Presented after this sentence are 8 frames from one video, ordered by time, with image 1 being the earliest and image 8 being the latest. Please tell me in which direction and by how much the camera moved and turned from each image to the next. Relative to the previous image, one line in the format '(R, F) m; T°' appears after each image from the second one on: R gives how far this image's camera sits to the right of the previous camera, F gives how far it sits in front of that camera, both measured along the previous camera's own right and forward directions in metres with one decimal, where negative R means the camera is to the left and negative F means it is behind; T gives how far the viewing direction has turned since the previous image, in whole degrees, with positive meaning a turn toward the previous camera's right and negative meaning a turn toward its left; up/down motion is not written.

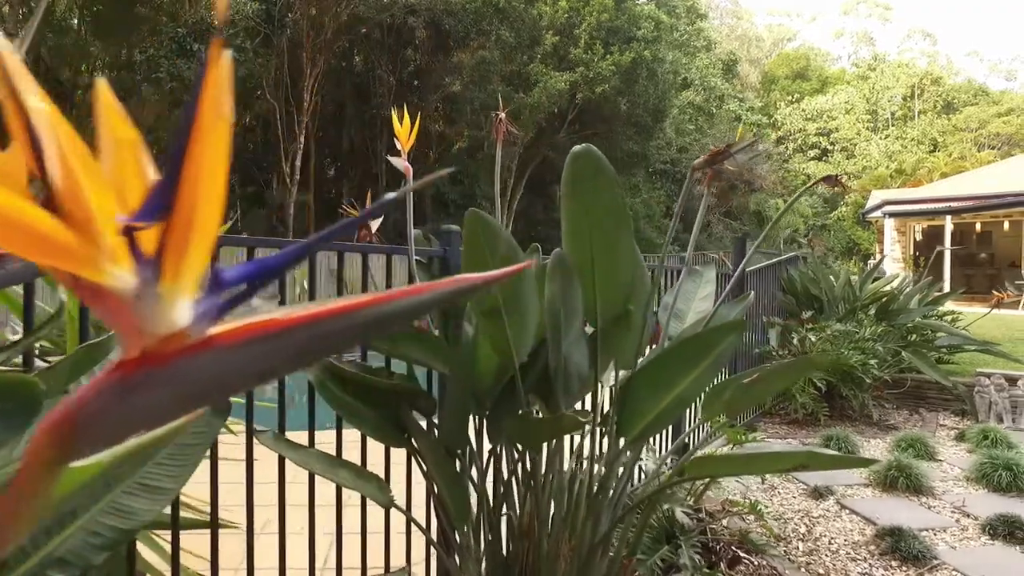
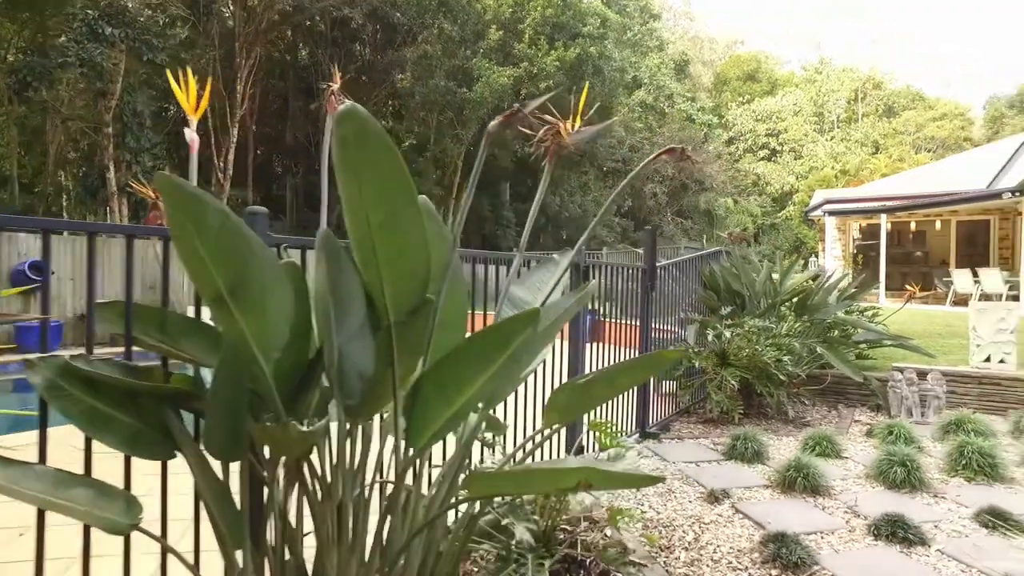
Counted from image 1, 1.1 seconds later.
(+0.4, +0.2) m; +3°
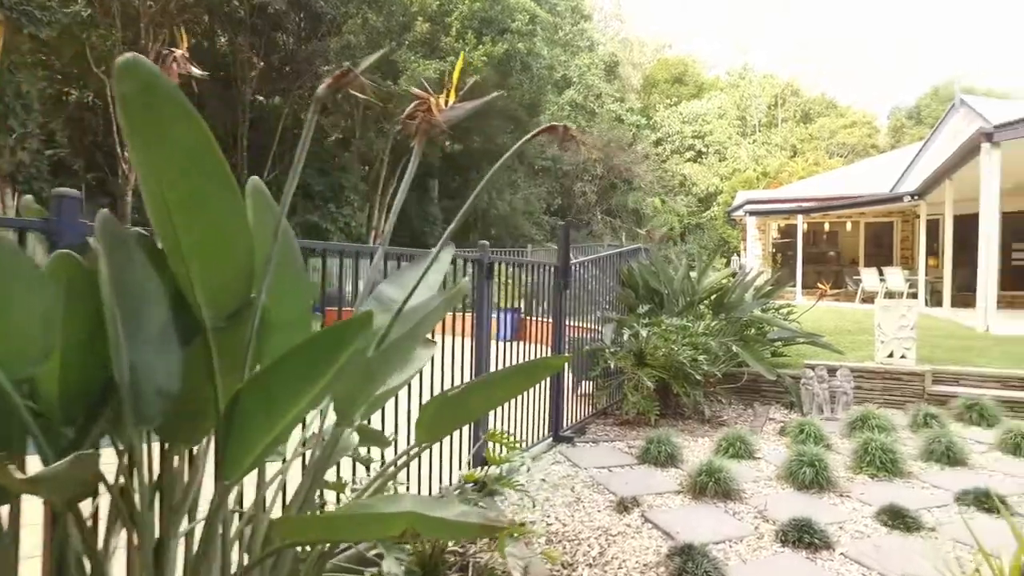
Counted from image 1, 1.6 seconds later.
(+0.2, +0.2) m; +6°
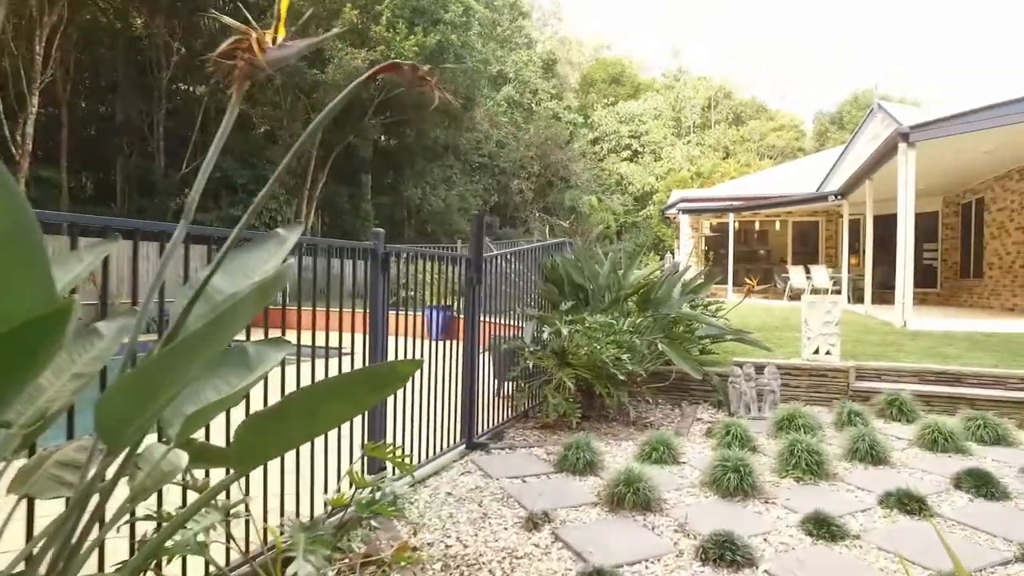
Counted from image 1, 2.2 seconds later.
(+0.2, +0.4) m; +5°
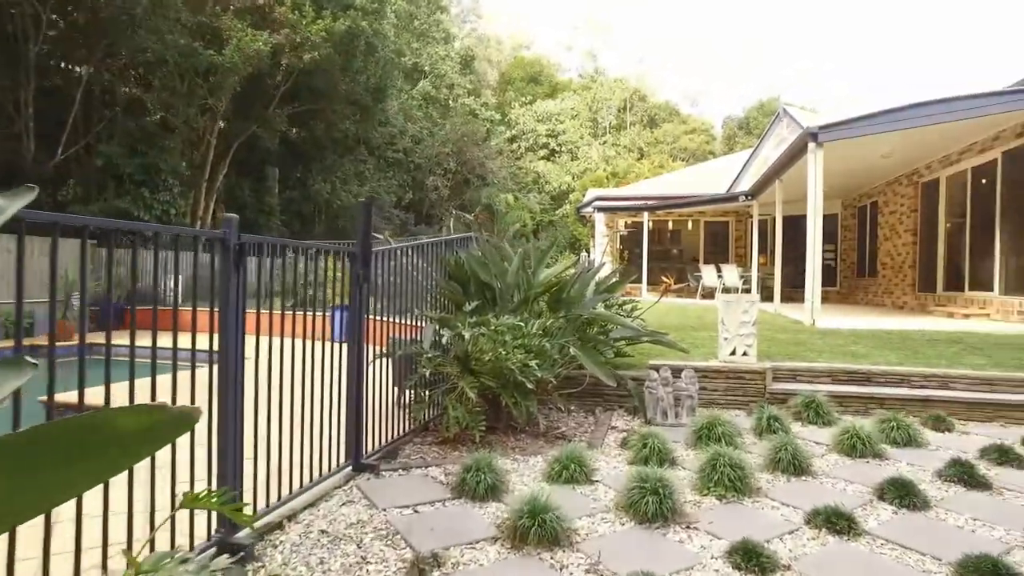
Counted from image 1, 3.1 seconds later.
(+0.1, +0.5) m; +7°
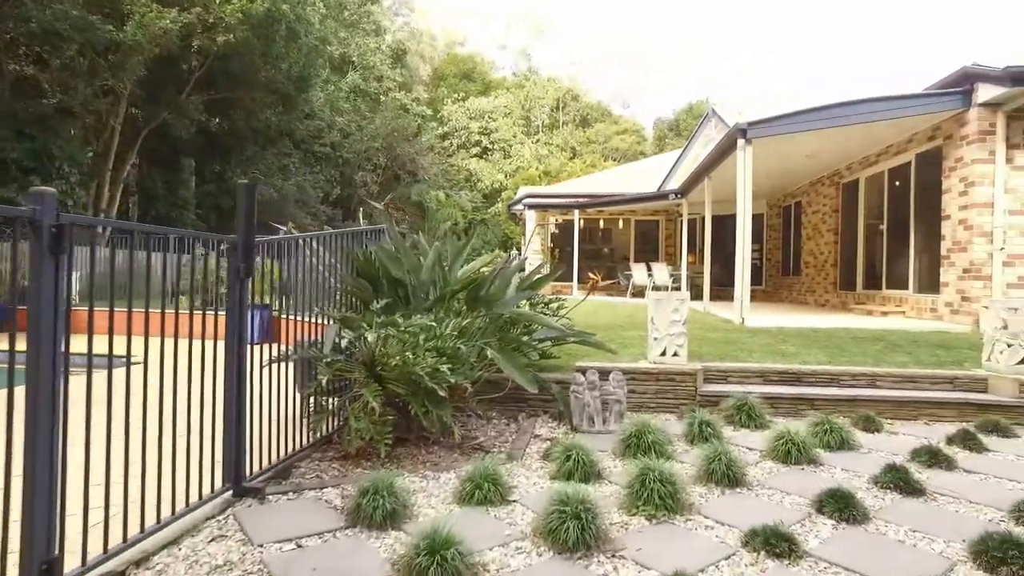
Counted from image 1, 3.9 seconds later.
(+0.1, +0.4) m; +6°
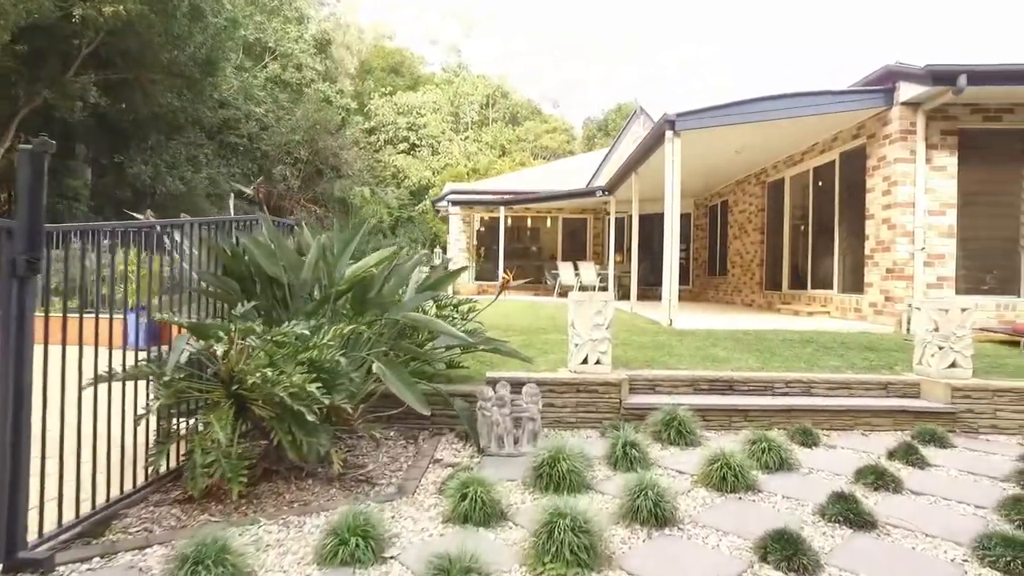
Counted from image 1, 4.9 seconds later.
(+0.2, +0.7) m; +6°
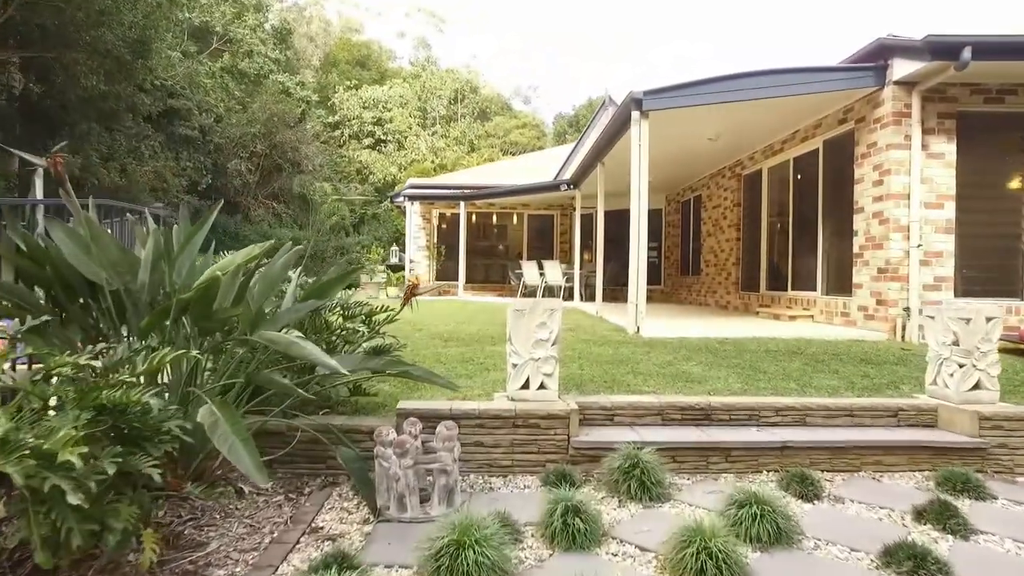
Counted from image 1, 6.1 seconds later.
(+0.3, +1.0) m; +2°
